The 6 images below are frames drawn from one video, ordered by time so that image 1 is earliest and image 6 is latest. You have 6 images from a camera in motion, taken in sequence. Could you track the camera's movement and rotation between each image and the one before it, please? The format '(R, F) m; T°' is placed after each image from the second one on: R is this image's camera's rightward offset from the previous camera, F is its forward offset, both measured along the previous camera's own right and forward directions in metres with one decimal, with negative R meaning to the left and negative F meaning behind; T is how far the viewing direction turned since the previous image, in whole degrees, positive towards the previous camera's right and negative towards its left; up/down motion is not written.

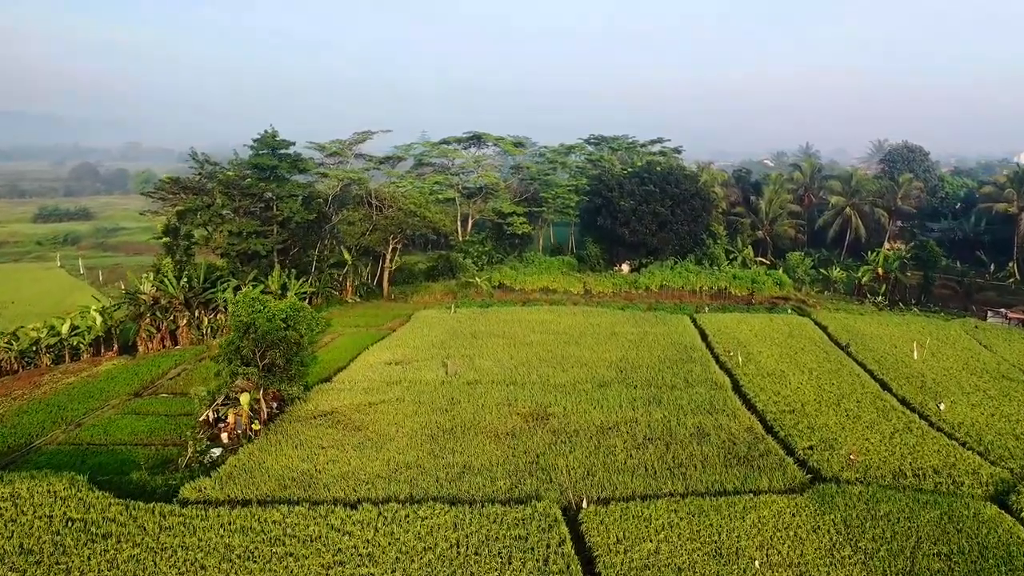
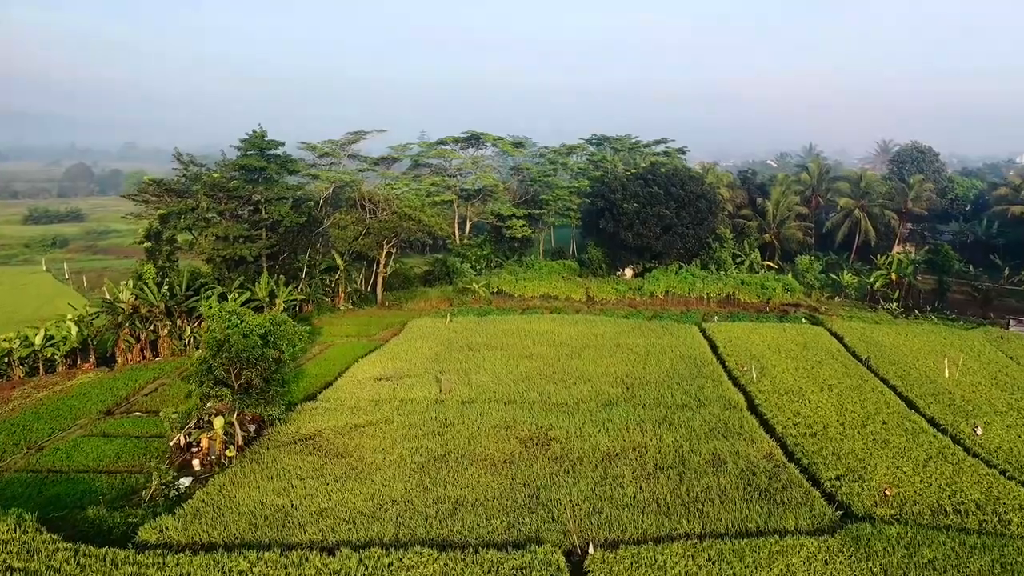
(0.0, +1.0) m; 0°
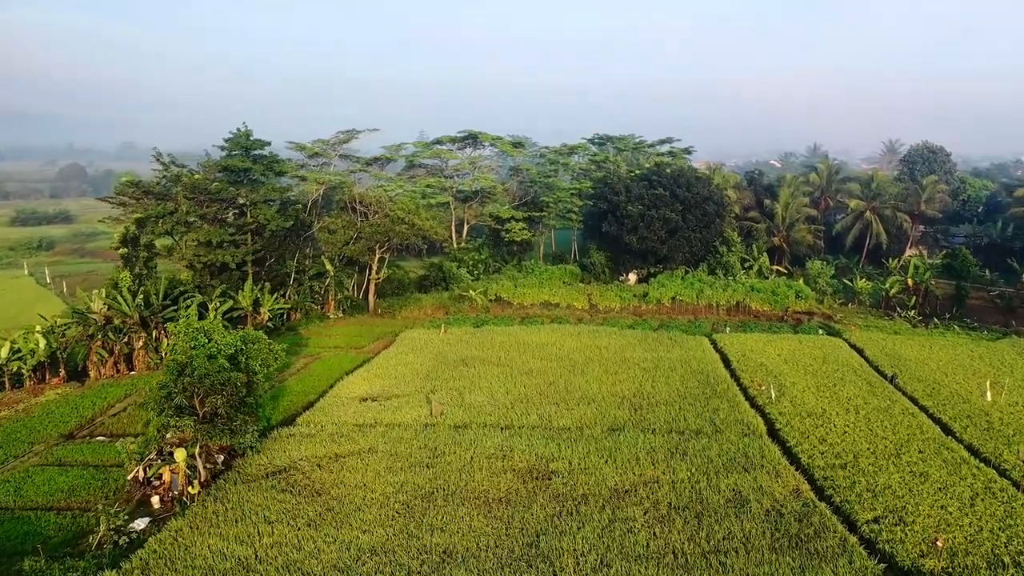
(+0.1, +1.2) m; 0°
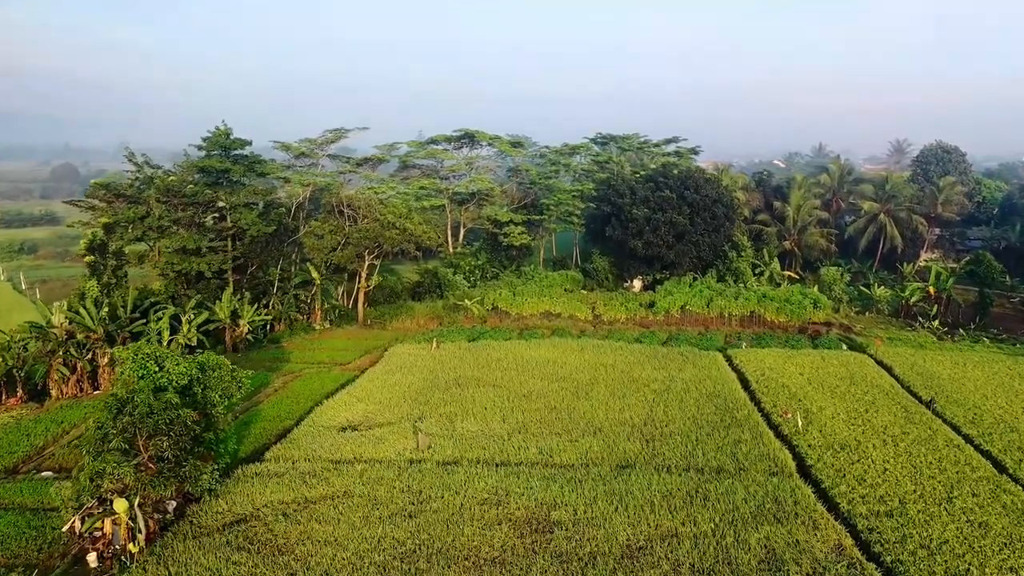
(+0.1, +1.4) m; 0°
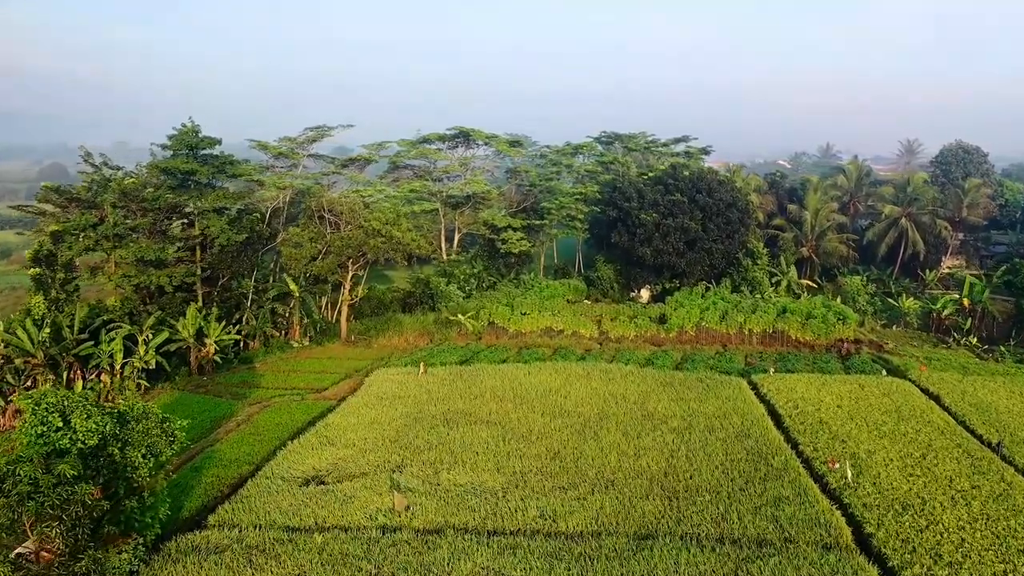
(+0.1, +1.9) m; 0°
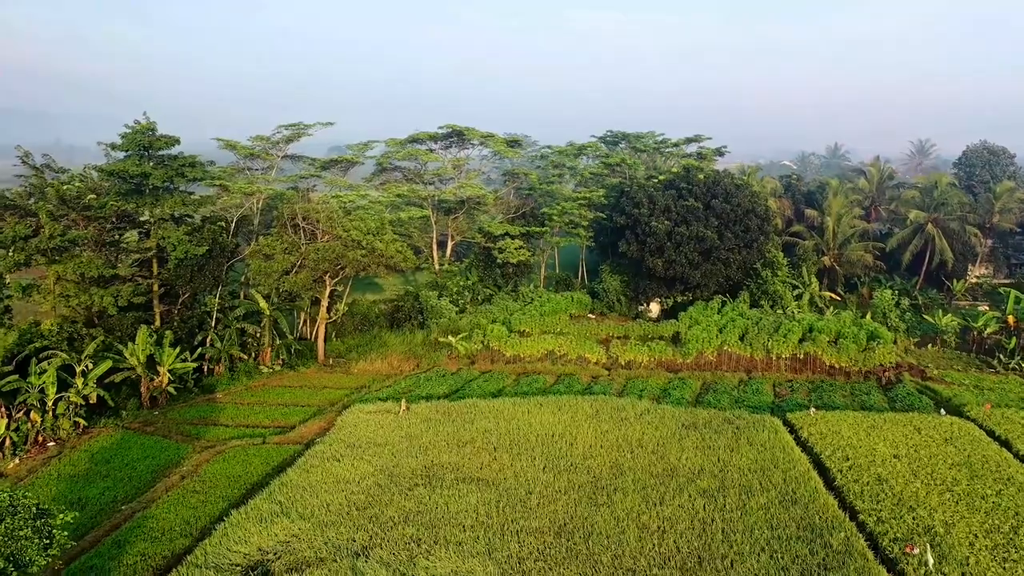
(+0.1, +2.1) m; 0°
